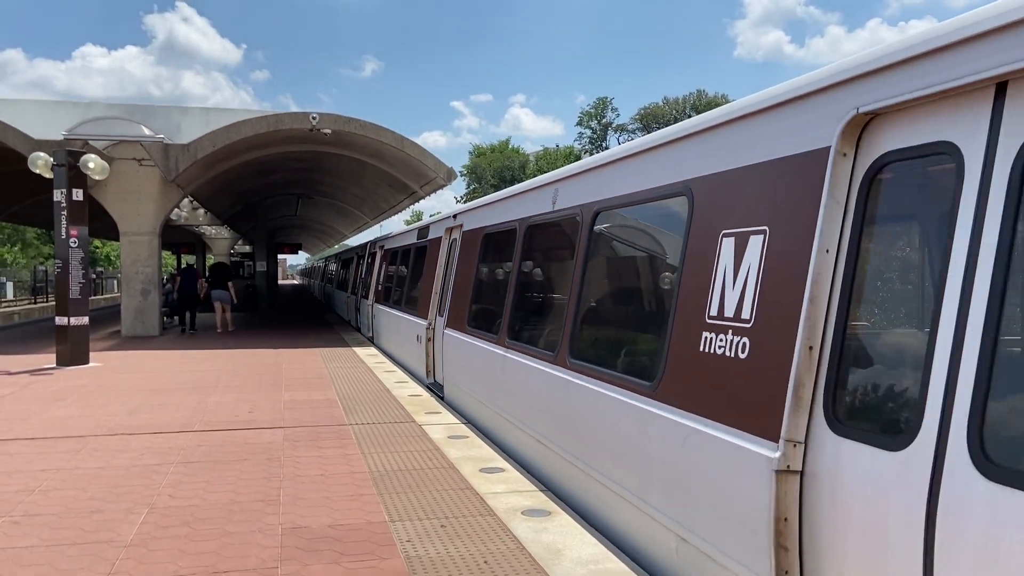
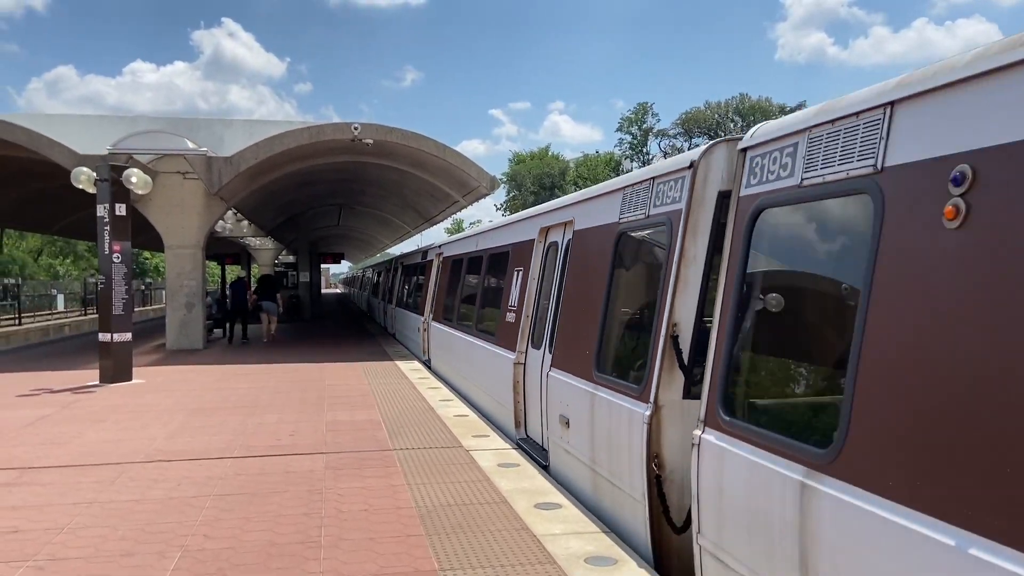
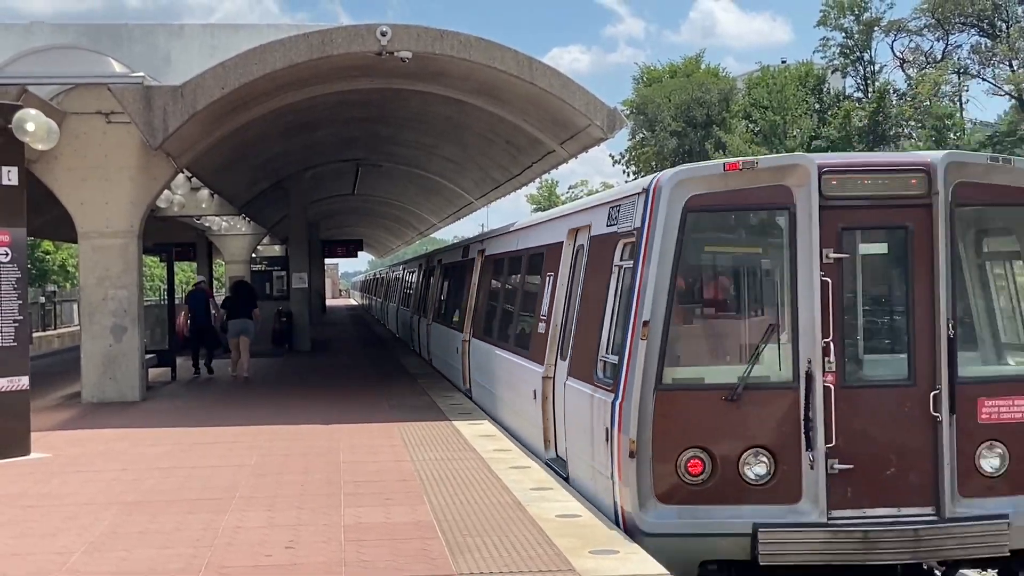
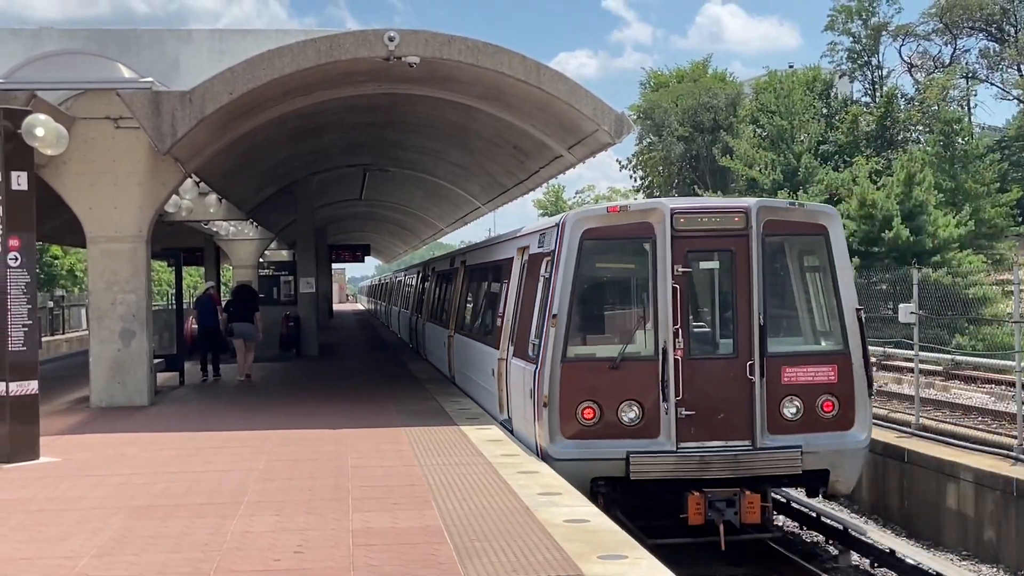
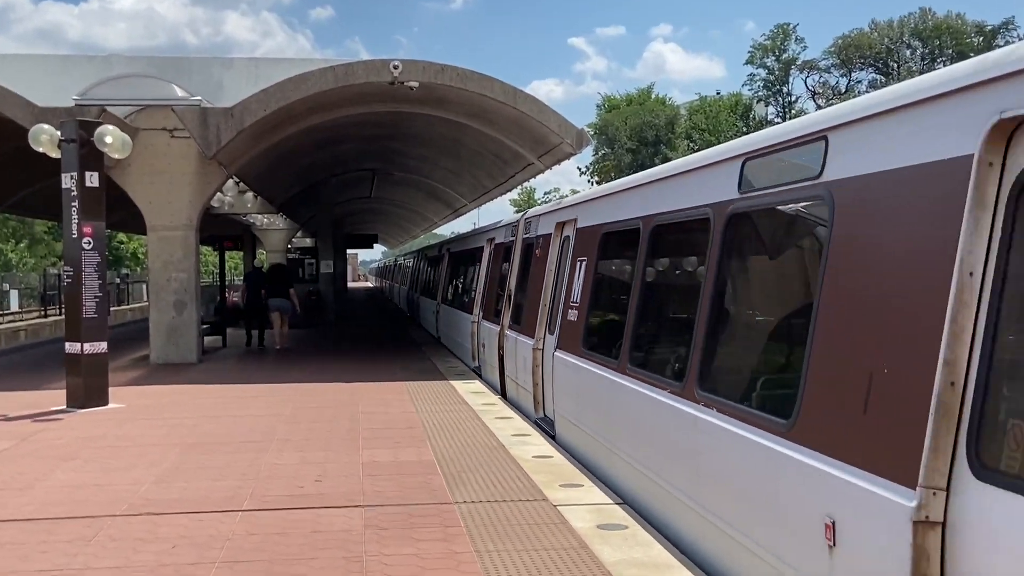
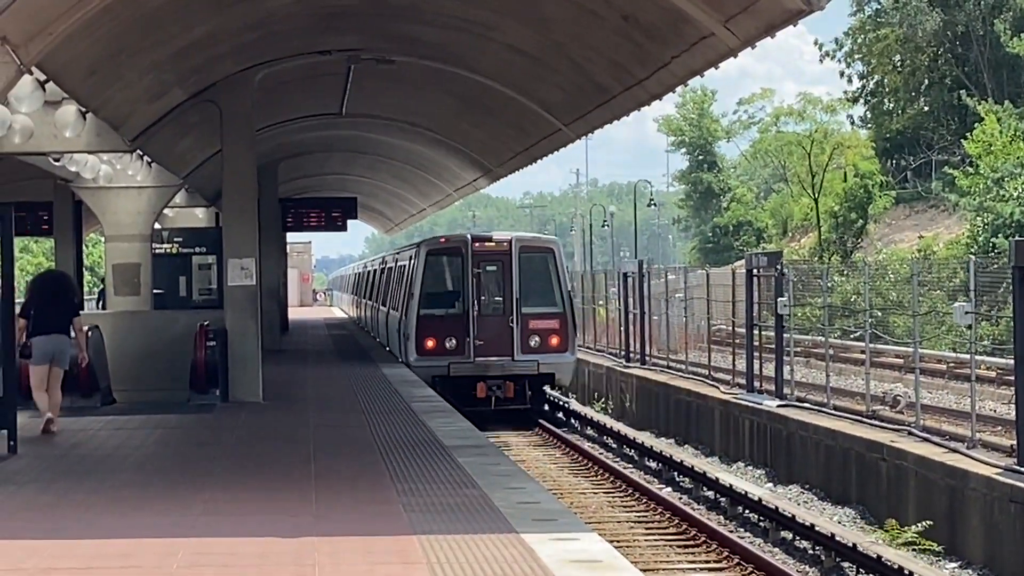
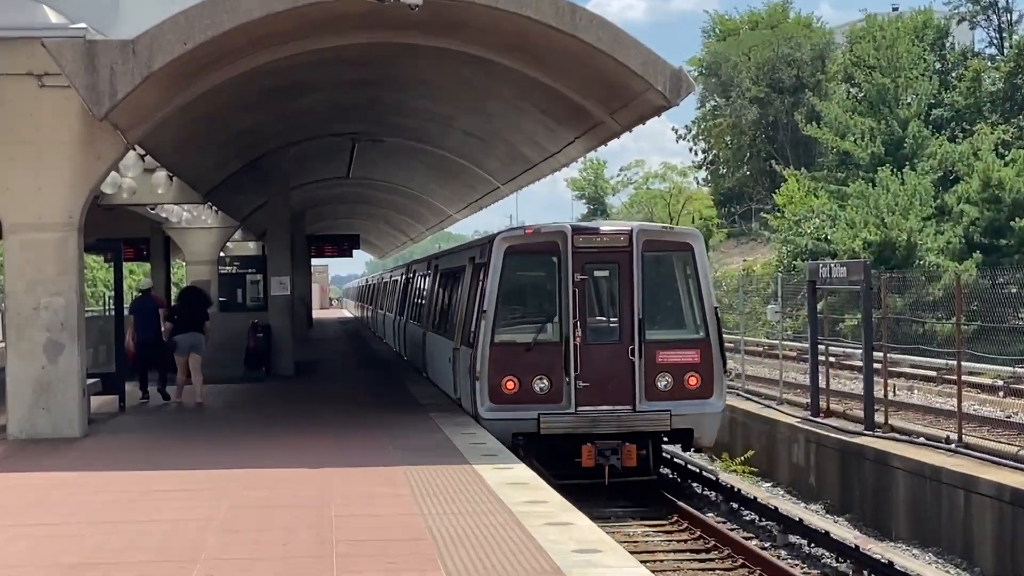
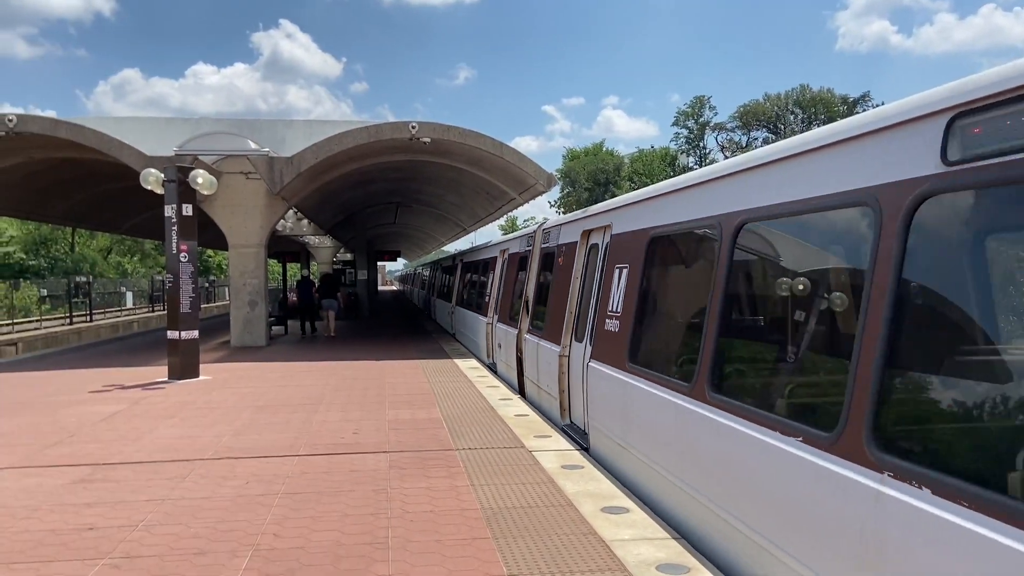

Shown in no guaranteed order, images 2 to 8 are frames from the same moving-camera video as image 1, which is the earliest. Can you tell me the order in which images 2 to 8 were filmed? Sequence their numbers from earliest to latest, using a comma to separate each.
2, 8, 5, 3, 4, 7, 6
